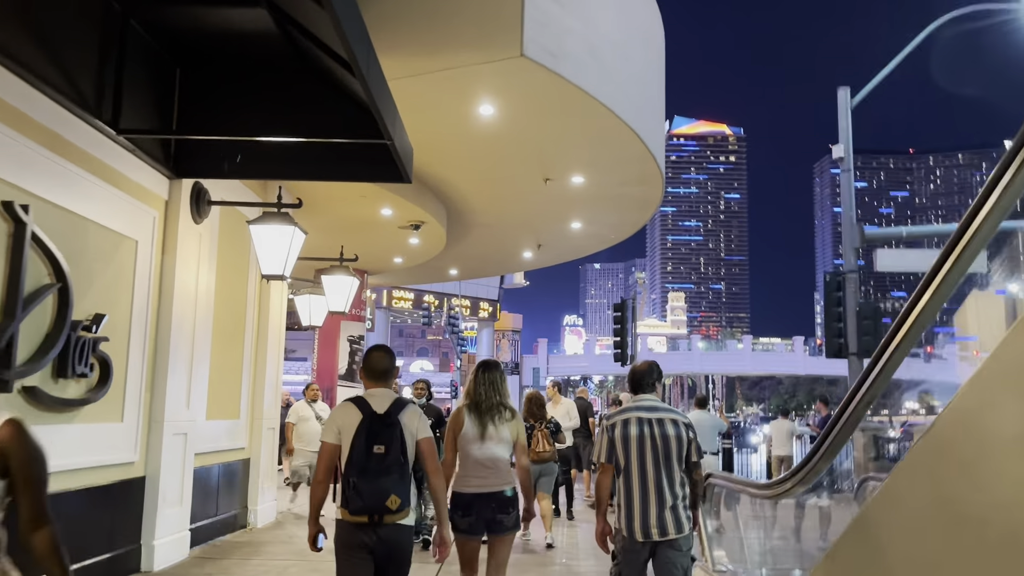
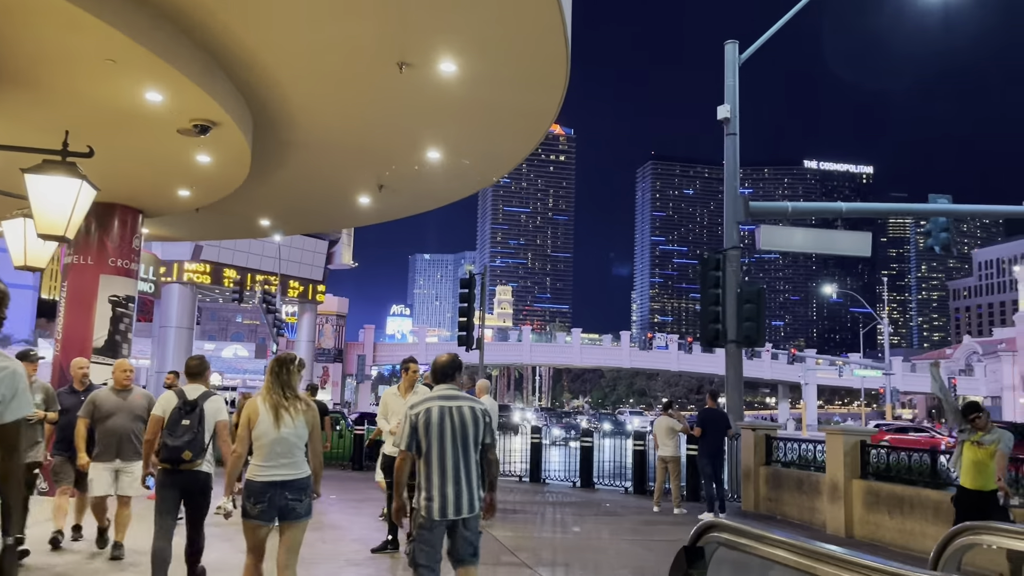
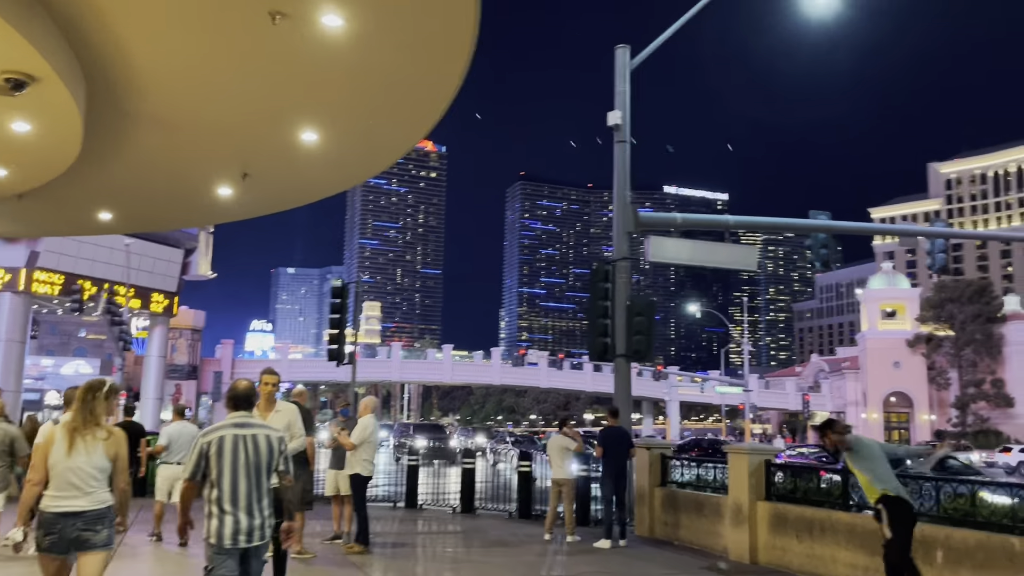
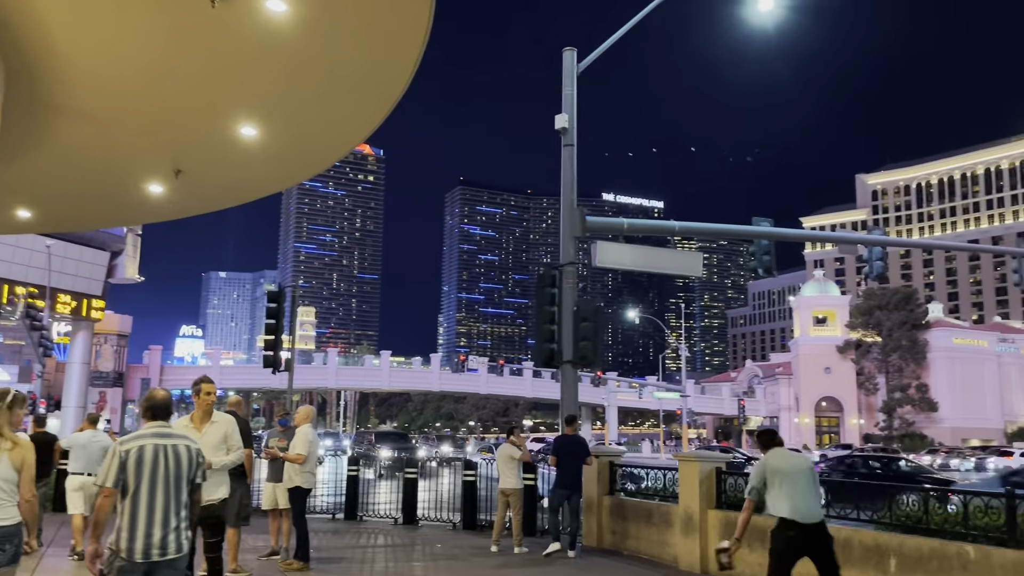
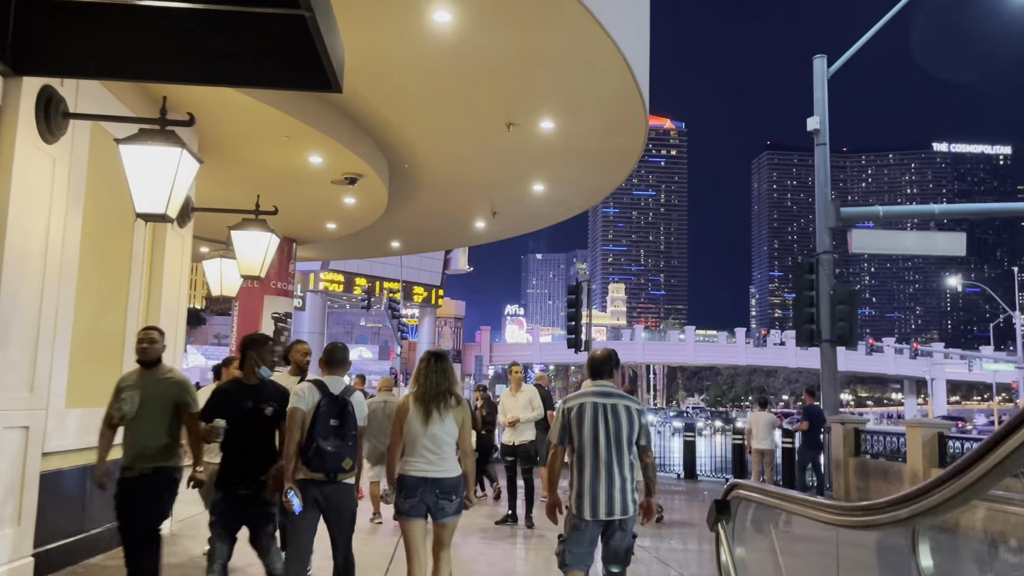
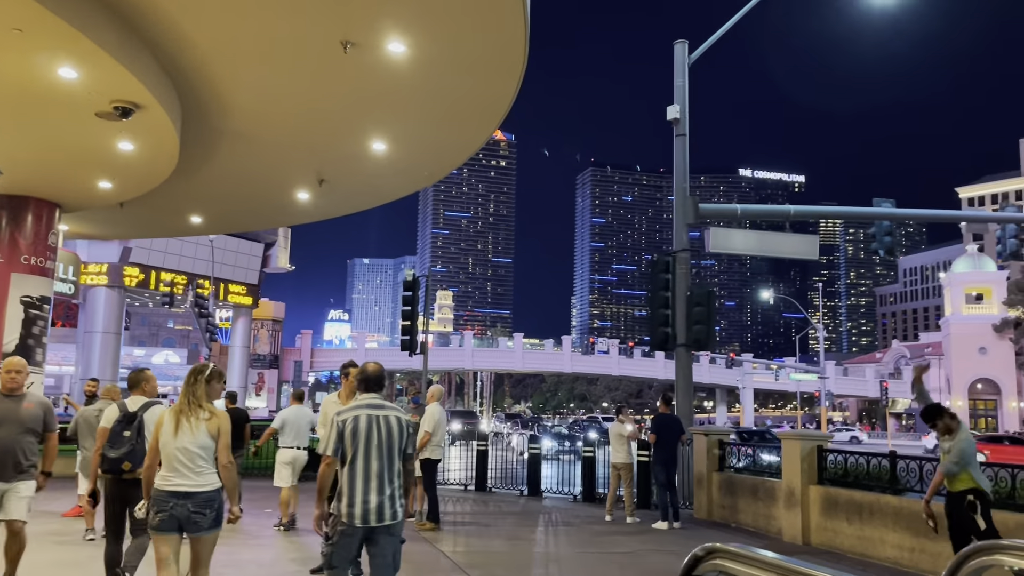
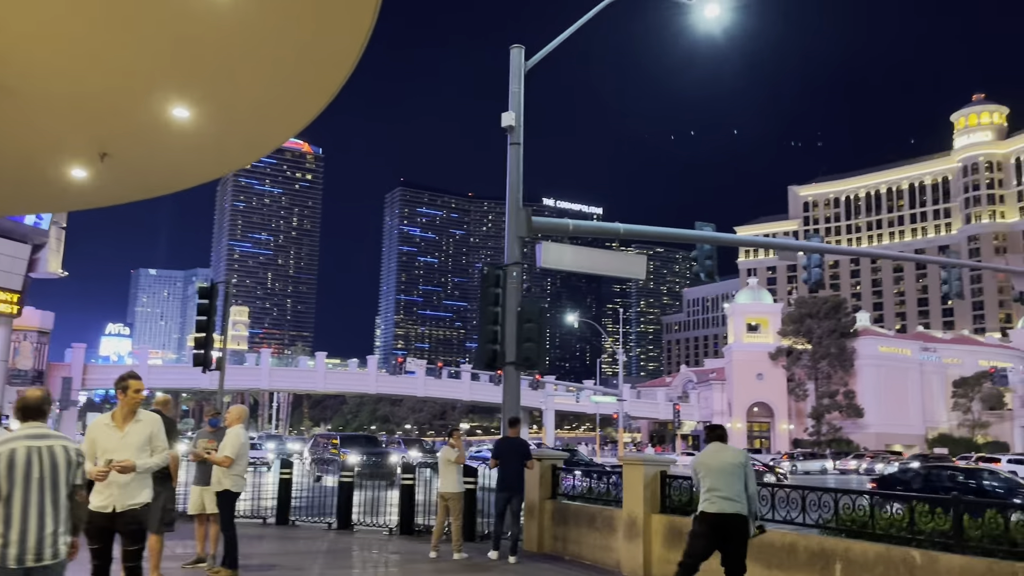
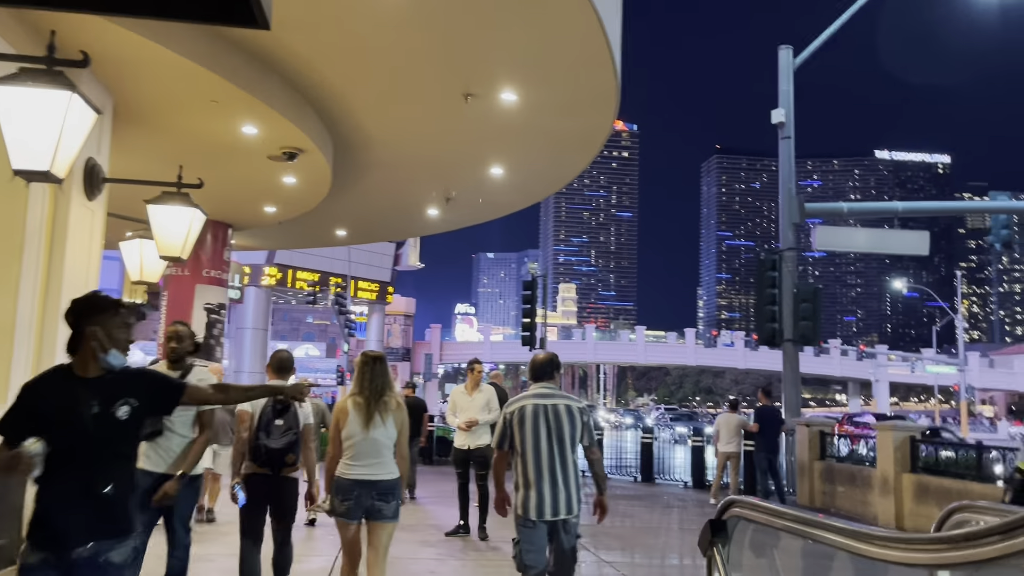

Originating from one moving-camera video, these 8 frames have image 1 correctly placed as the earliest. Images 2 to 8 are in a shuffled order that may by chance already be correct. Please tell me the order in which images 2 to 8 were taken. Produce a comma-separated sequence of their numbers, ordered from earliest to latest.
5, 8, 2, 6, 3, 4, 7
